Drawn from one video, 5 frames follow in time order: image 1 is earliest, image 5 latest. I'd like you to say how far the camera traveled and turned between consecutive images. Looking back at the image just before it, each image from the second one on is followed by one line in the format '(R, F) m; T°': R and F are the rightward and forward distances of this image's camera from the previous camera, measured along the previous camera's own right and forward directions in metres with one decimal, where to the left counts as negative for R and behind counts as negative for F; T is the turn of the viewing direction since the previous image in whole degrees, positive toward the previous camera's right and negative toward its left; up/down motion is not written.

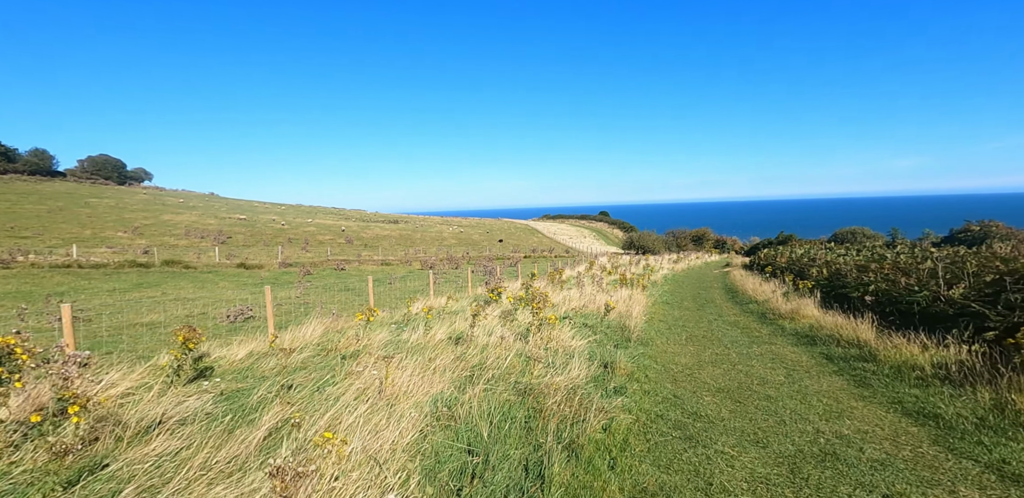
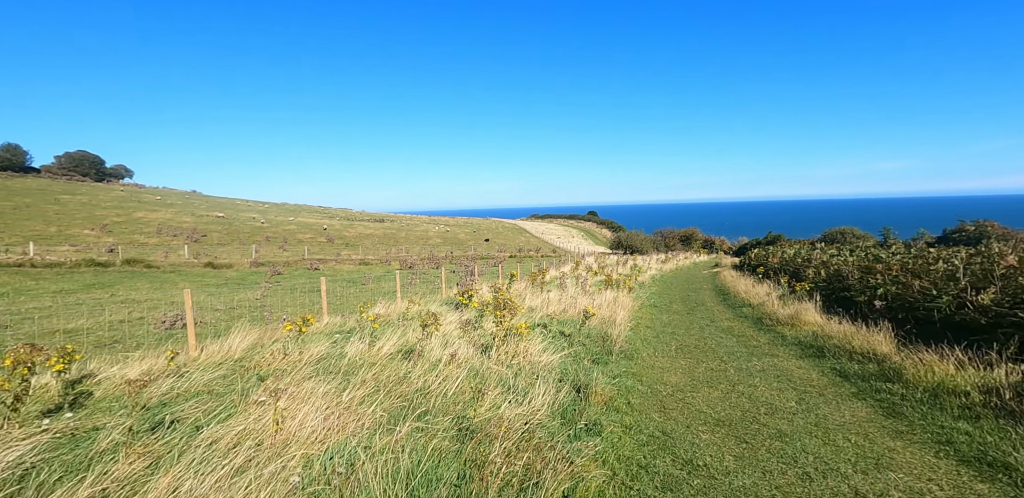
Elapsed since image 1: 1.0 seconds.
(+0.4, +1.2) m; +1°
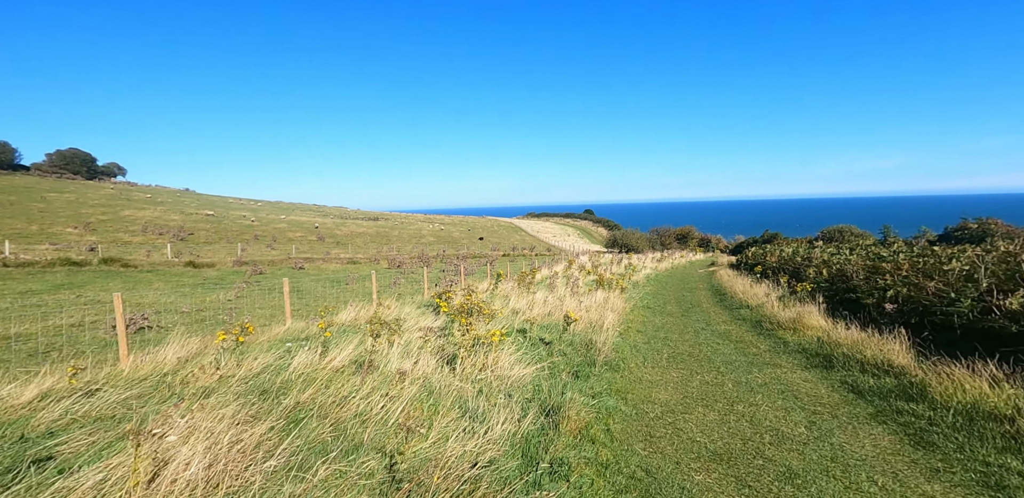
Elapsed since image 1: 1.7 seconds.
(+0.3, +0.8) m; 0°
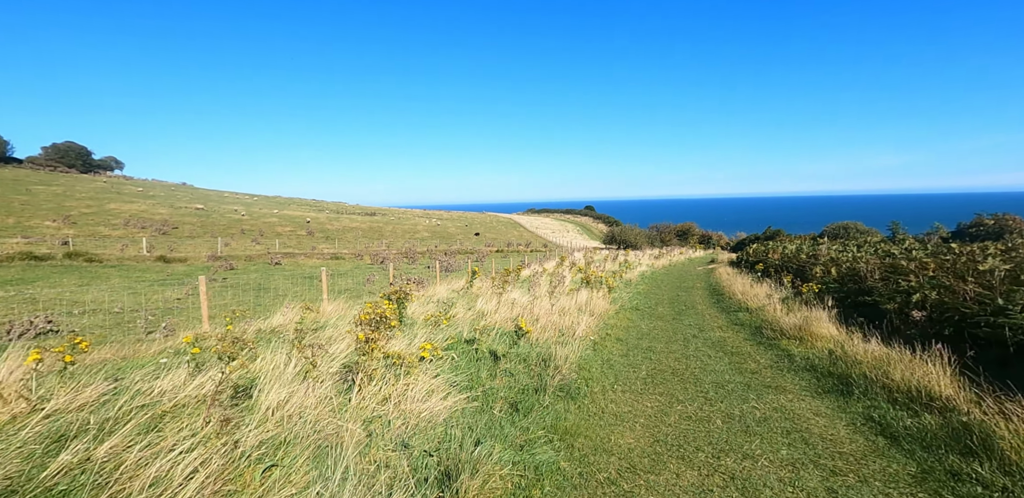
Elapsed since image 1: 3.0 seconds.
(+0.7, +1.4) m; 0°
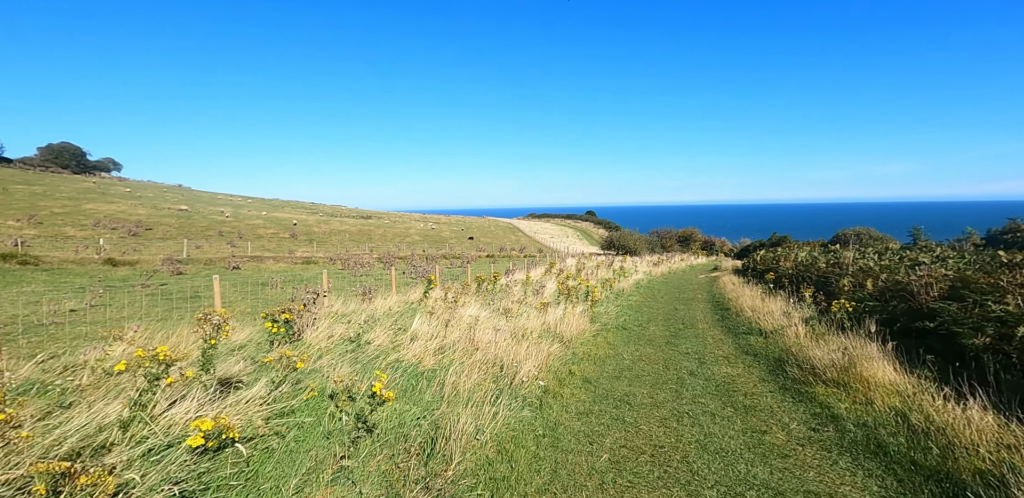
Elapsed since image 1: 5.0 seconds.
(+0.9, +2.4) m; 0°
